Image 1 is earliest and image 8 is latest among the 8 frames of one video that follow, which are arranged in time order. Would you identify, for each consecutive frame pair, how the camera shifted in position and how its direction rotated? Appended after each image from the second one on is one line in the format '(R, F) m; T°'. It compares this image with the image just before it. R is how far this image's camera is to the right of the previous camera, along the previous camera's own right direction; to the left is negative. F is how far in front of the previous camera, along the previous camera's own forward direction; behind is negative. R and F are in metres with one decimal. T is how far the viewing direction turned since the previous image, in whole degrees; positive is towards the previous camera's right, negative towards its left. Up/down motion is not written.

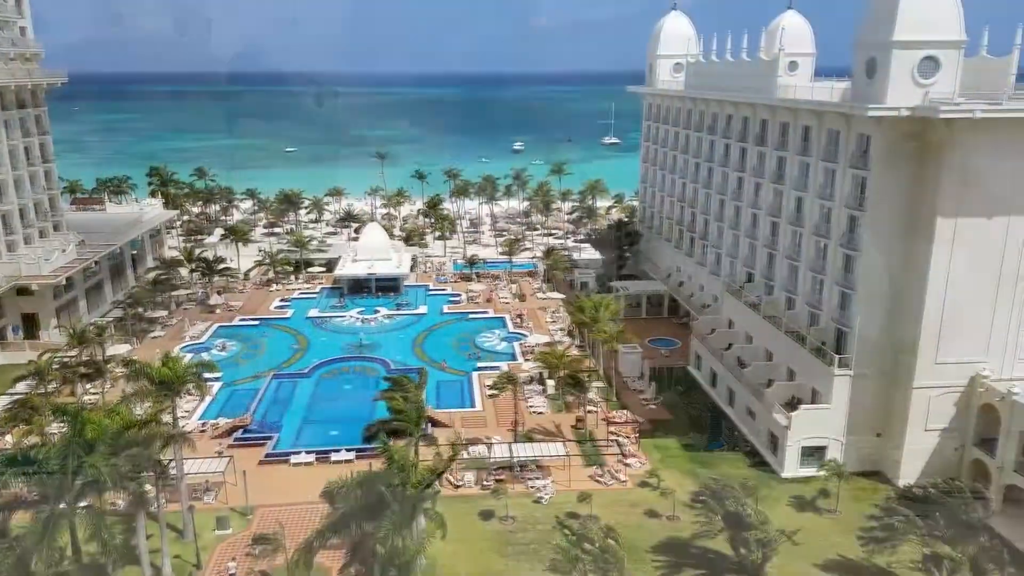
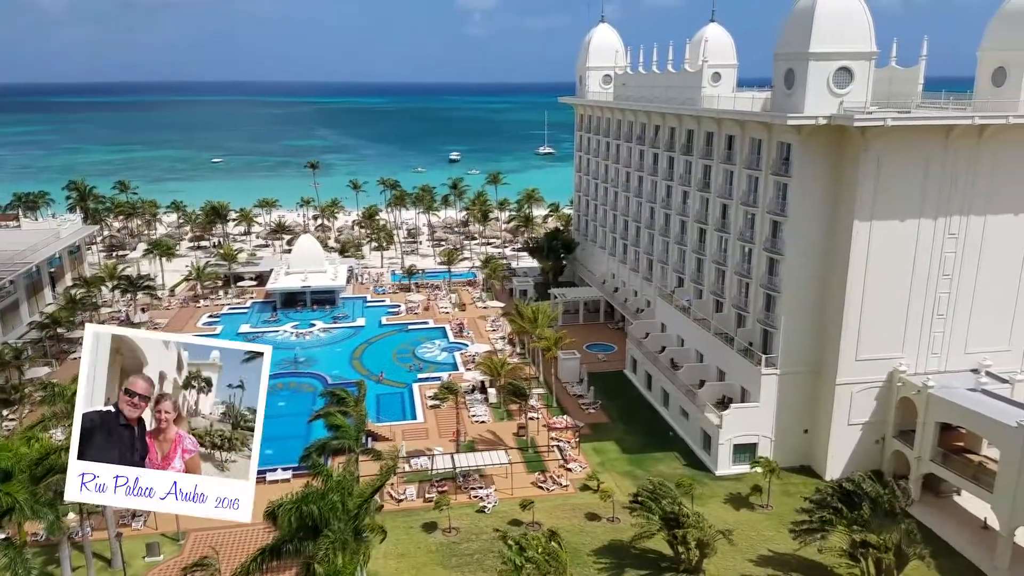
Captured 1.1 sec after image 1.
(+0.1, -0.1) m; +5°
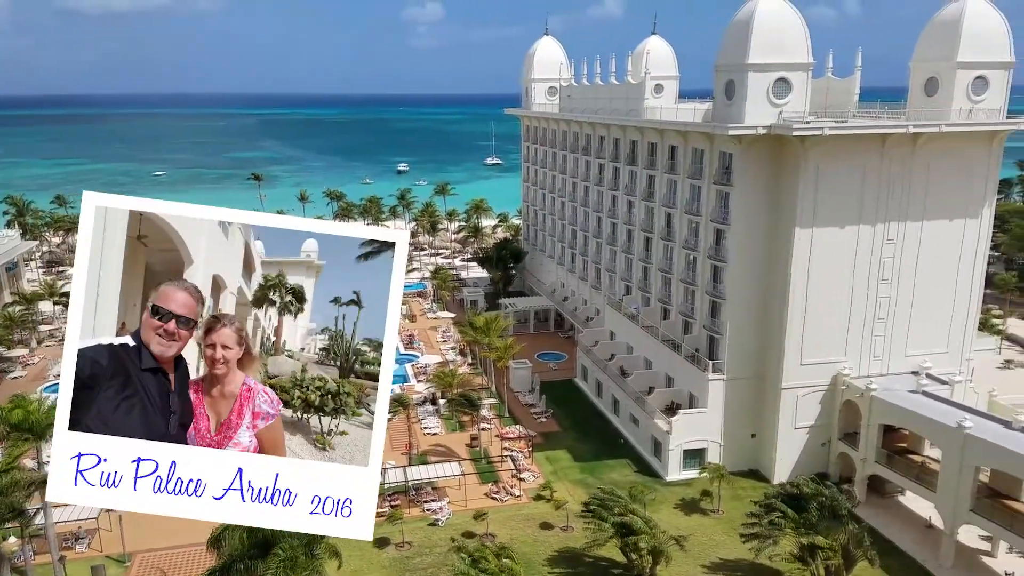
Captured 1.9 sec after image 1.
(+1.3, -0.1) m; +3°
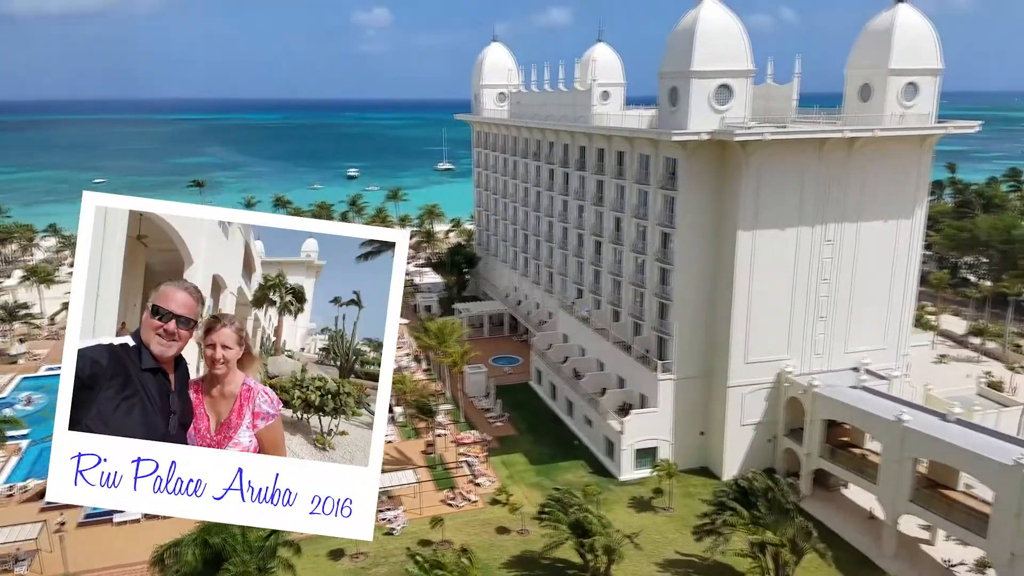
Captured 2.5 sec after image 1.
(+0.1, -0.3) m; +4°
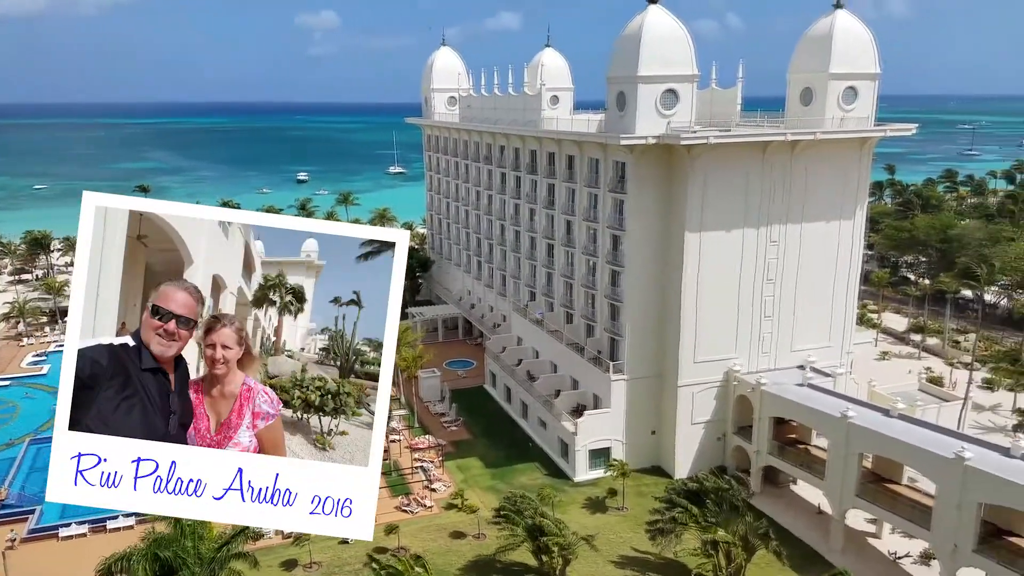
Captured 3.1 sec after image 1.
(-0.1, -0.1) m; +4°
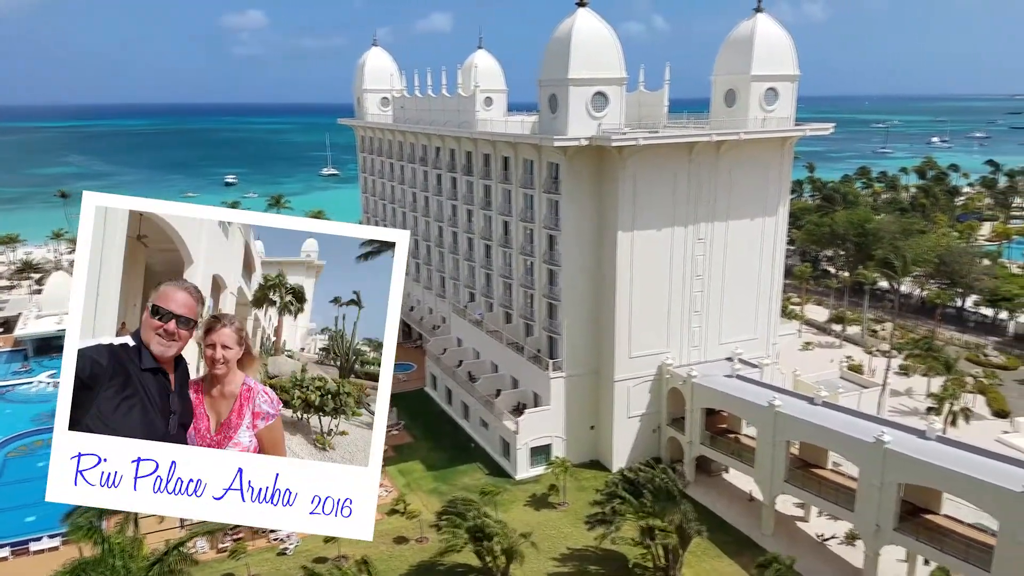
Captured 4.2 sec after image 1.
(-0.1, -0.2) m; +5°
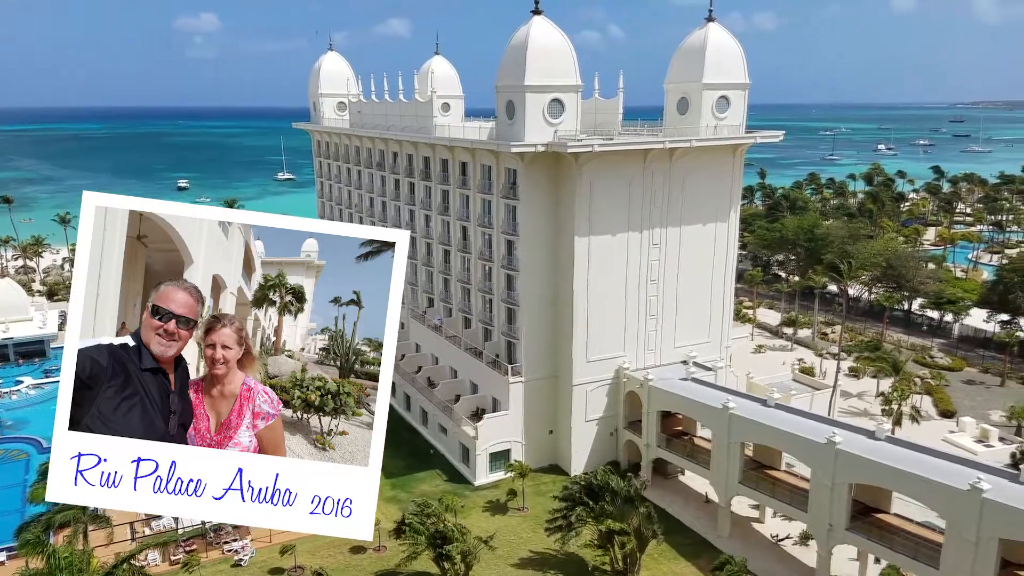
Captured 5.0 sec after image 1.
(-0.1, -0.1) m; +3°
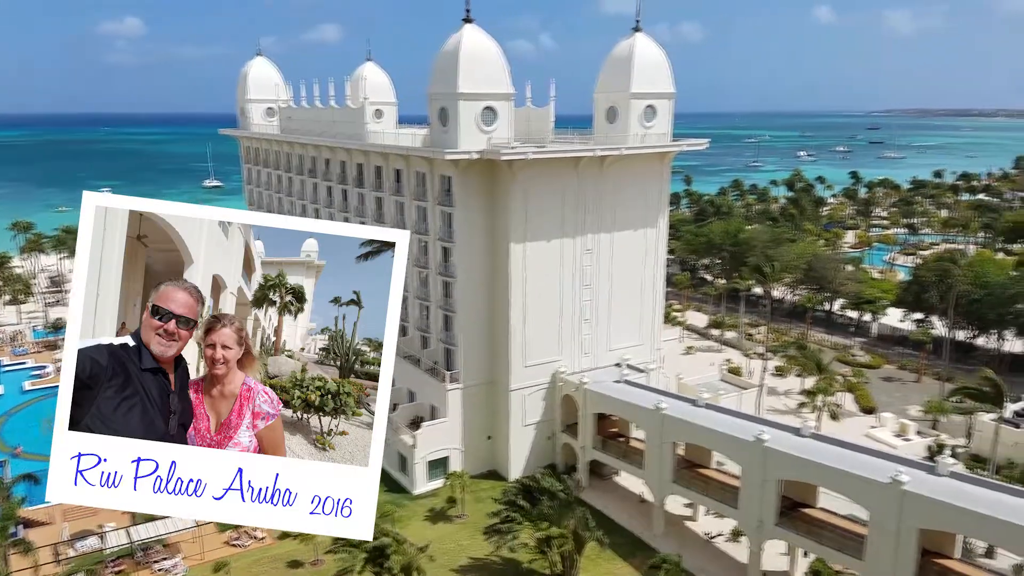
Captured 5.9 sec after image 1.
(-0.2, -0.1) m; +5°
